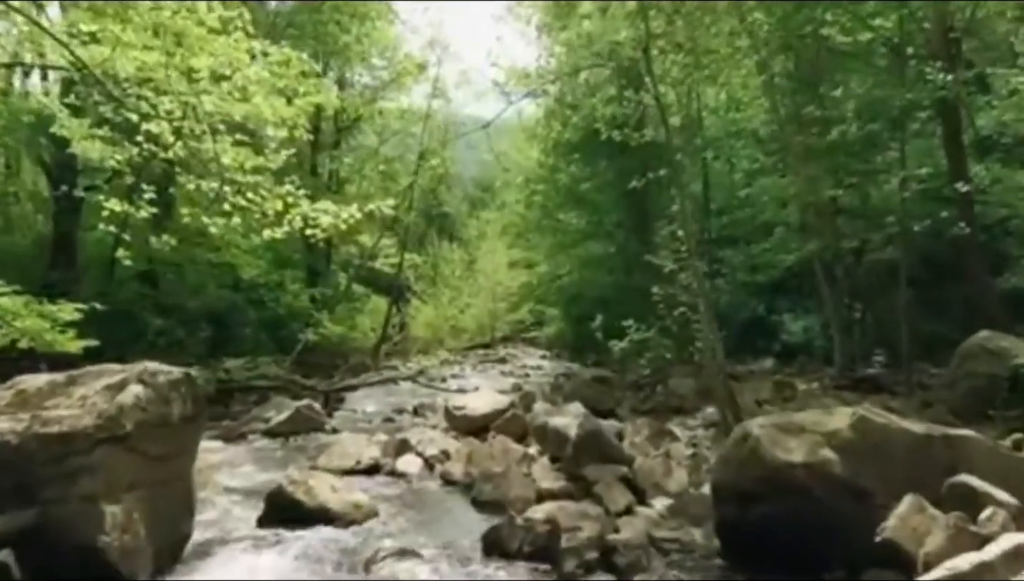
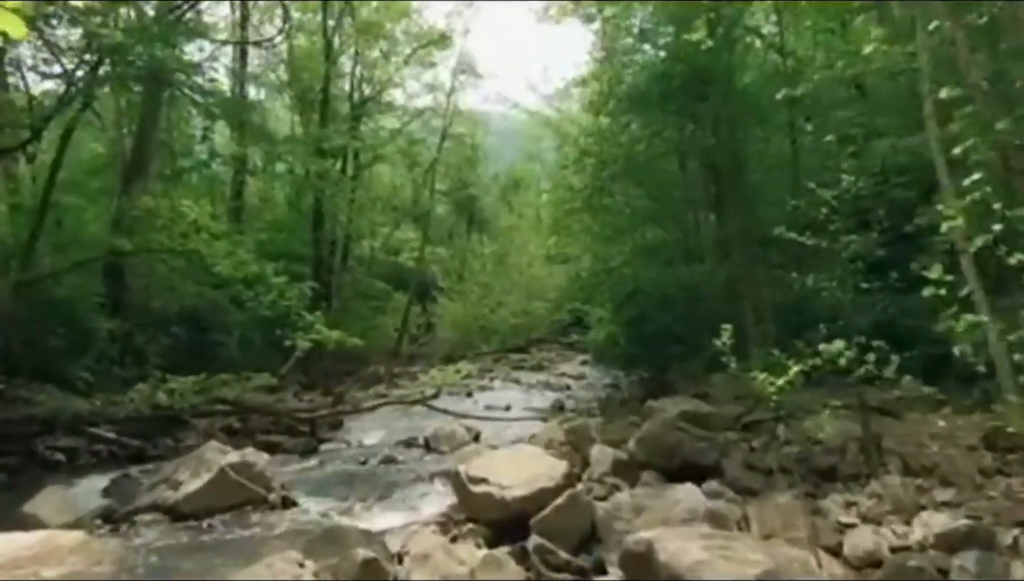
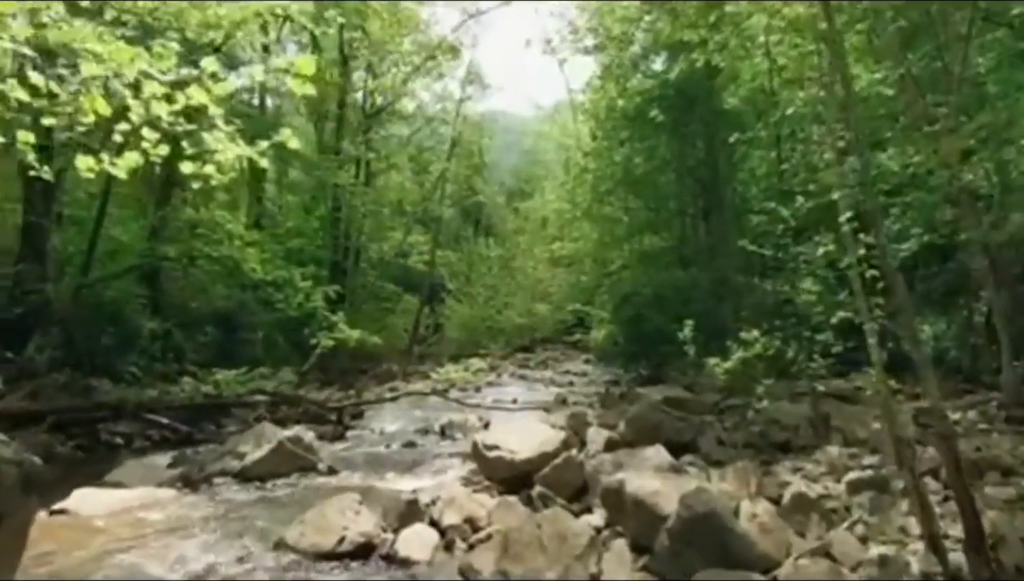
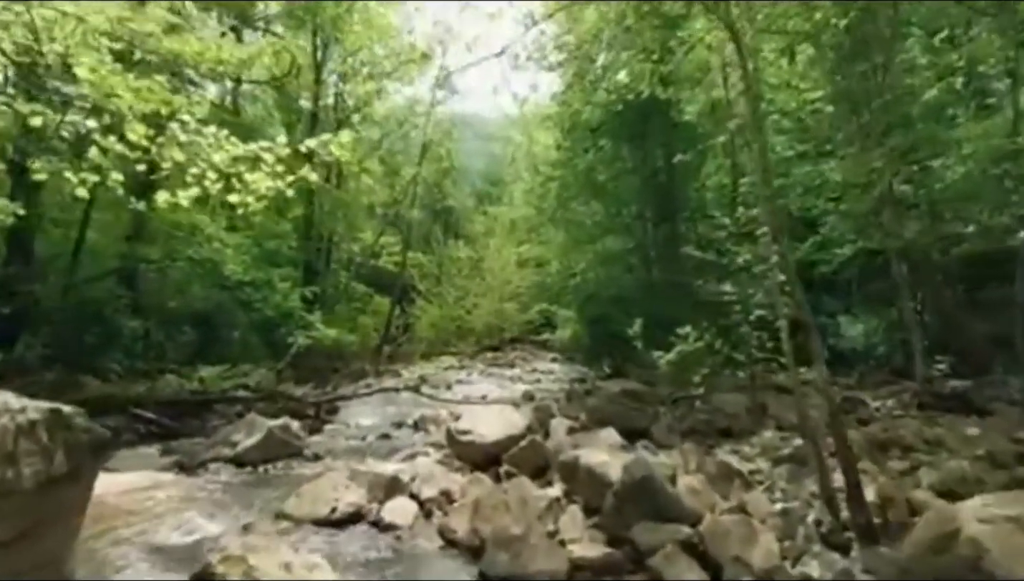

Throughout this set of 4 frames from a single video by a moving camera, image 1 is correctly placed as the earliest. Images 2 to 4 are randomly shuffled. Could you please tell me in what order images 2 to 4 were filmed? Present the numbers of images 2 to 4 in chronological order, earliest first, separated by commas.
4, 3, 2
